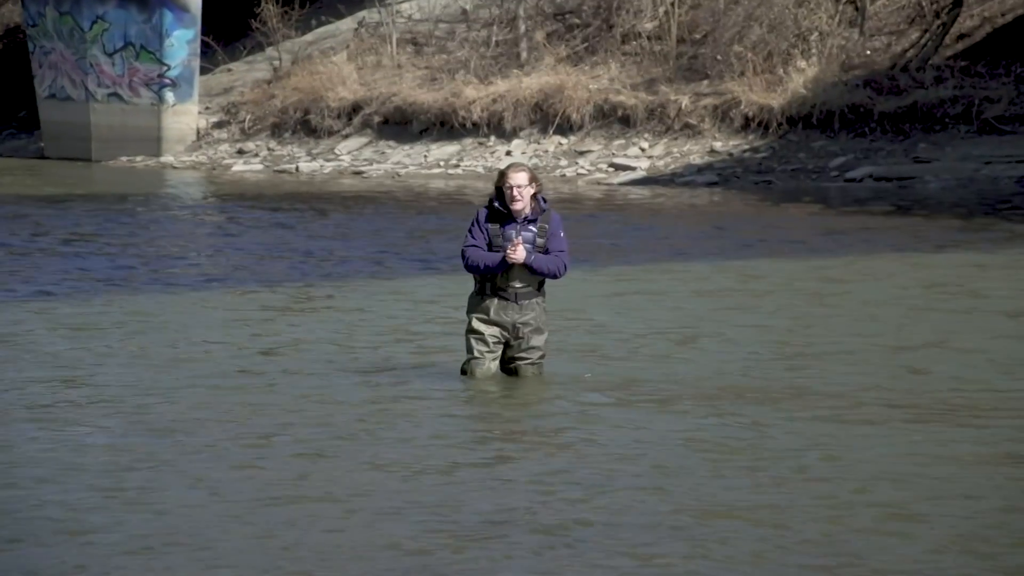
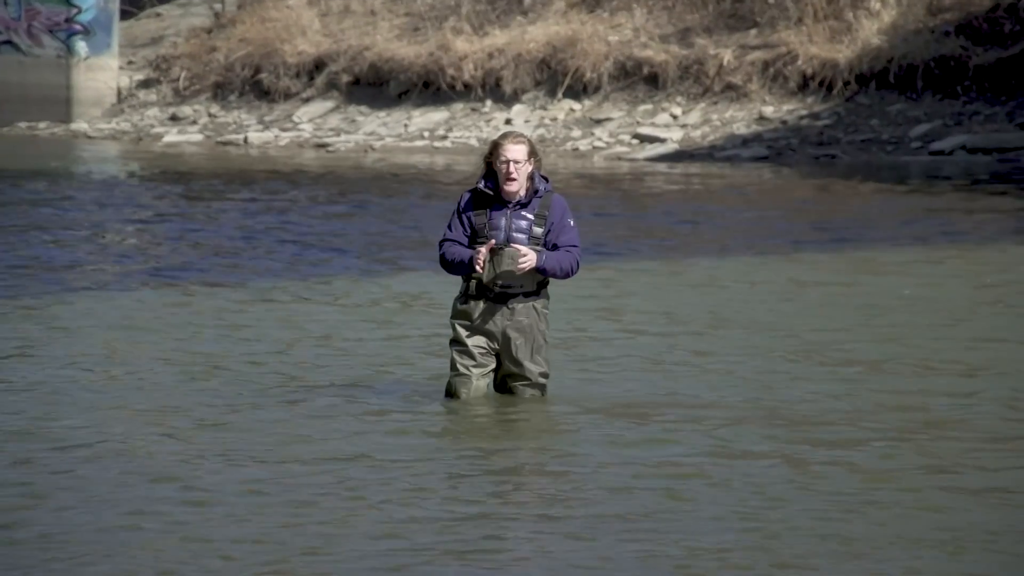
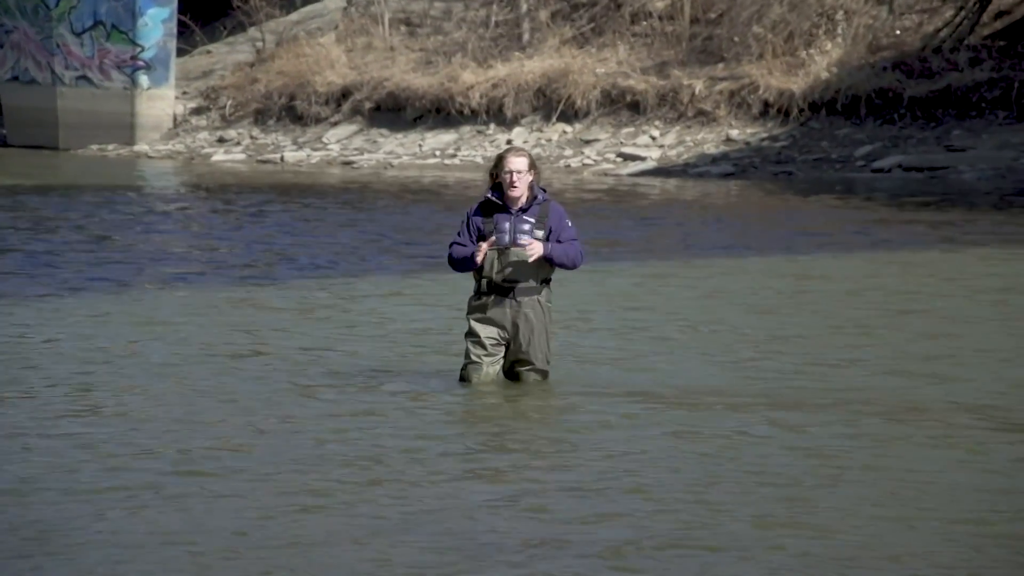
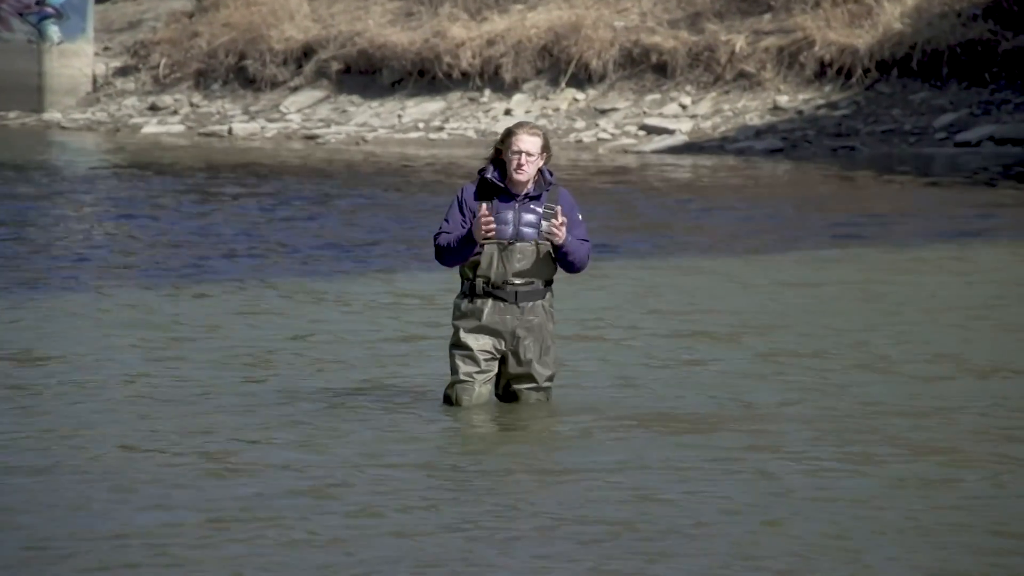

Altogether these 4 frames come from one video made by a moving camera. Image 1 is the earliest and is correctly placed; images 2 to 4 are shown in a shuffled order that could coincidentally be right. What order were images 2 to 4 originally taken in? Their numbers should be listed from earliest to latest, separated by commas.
3, 2, 4
